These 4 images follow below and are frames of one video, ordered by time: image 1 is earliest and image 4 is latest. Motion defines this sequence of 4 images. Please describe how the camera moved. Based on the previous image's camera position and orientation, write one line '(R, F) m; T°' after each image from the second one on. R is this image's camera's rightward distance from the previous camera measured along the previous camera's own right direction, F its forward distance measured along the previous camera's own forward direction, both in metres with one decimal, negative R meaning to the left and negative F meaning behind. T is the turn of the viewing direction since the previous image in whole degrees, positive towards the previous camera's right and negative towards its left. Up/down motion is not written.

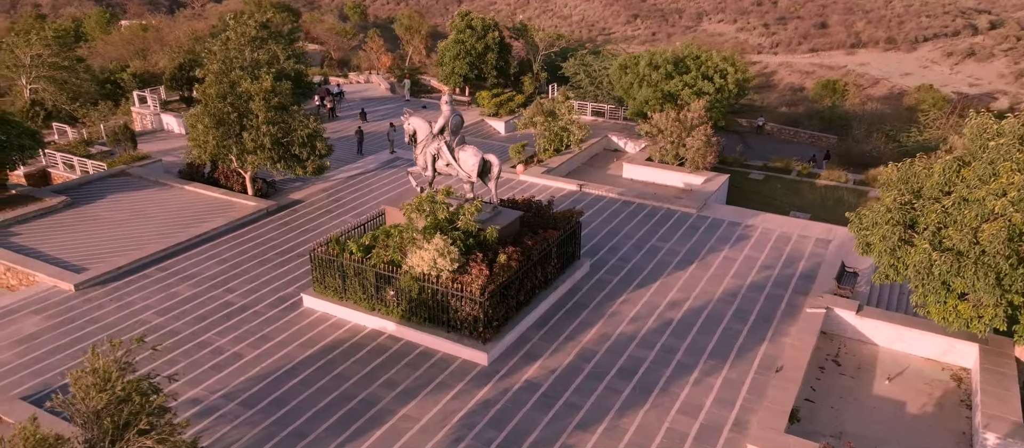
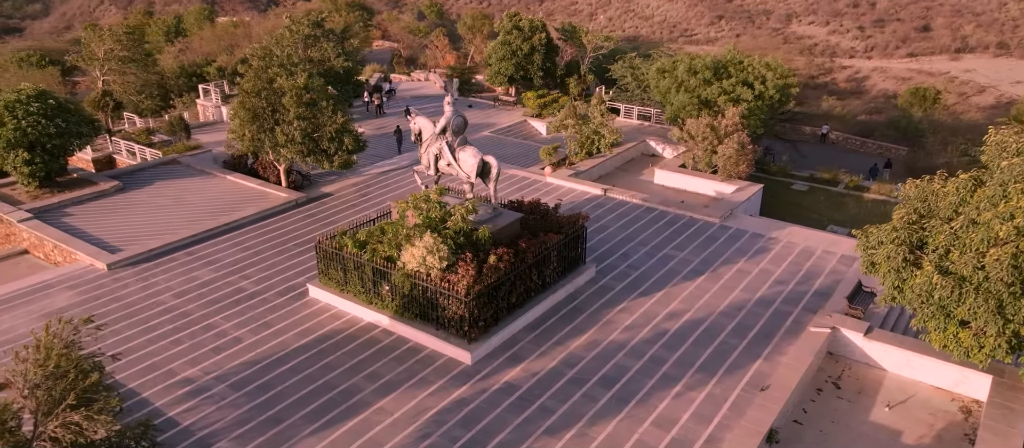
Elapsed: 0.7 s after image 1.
(+1.0, 0.0) m; -6°
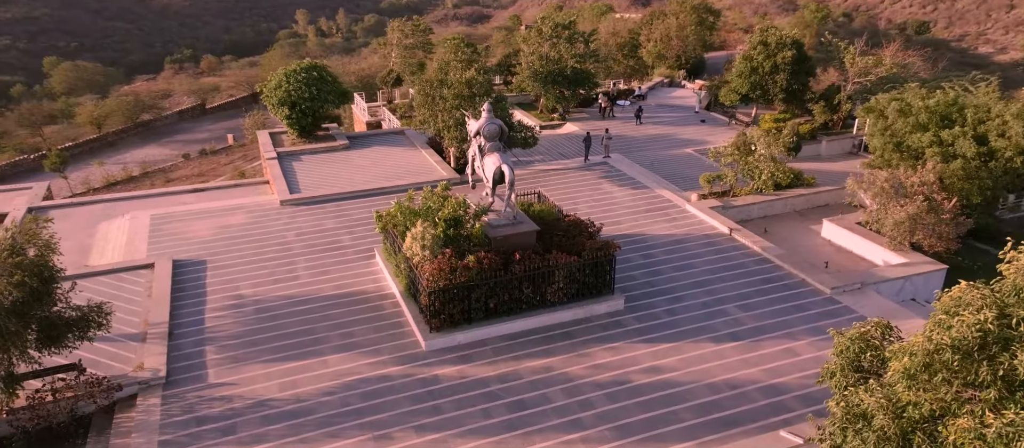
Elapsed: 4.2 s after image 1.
(+4.7, +0.9) m; -27°
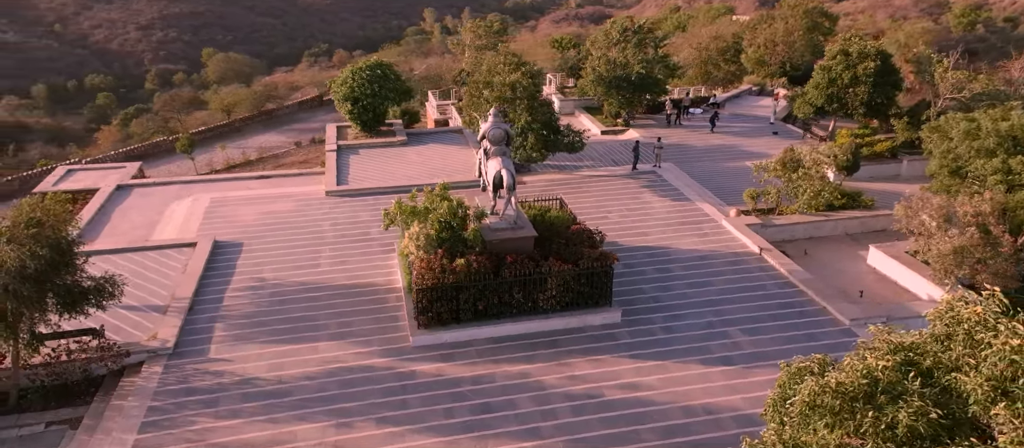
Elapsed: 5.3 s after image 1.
(+1.6, 0.0) m; -8°
